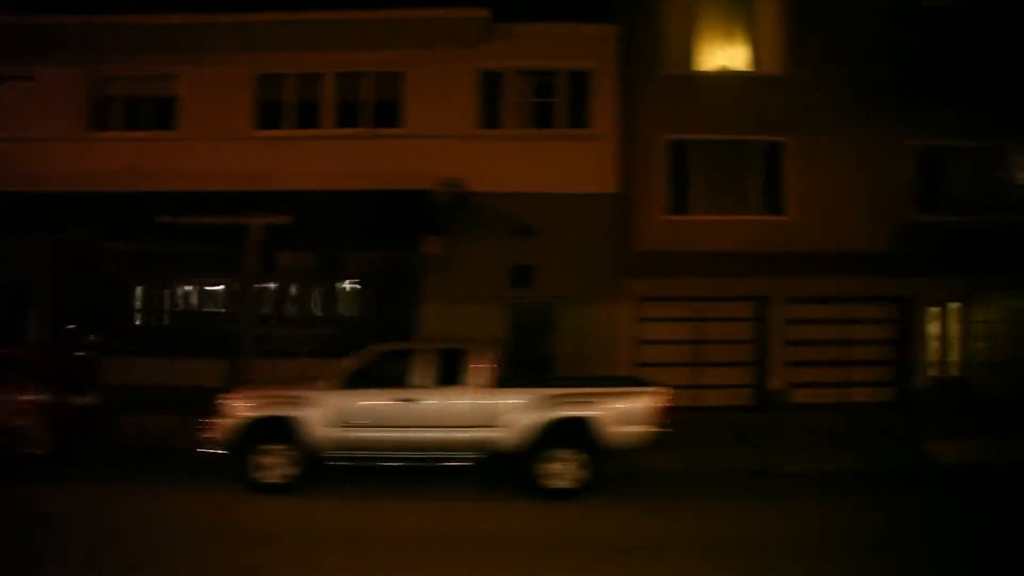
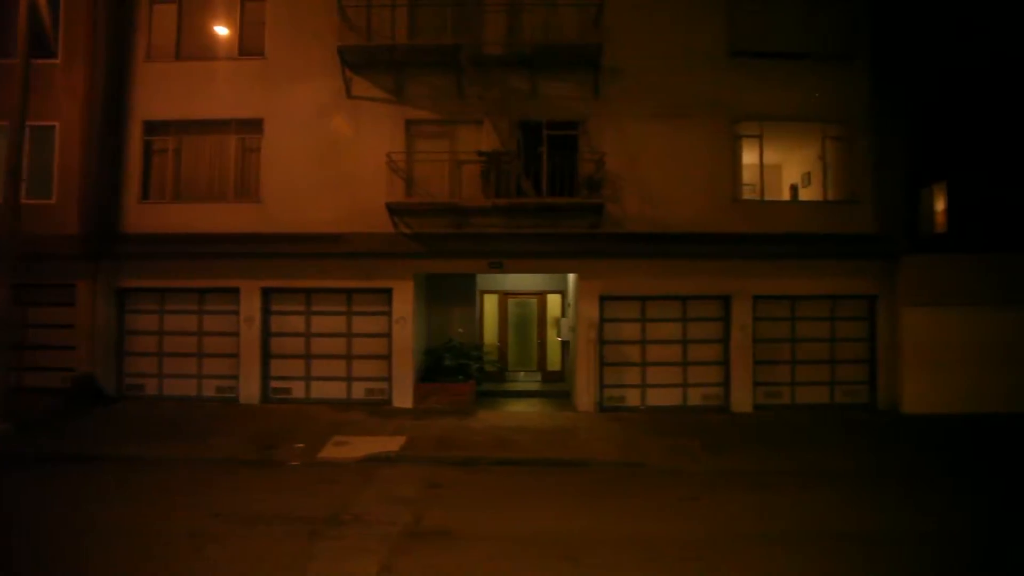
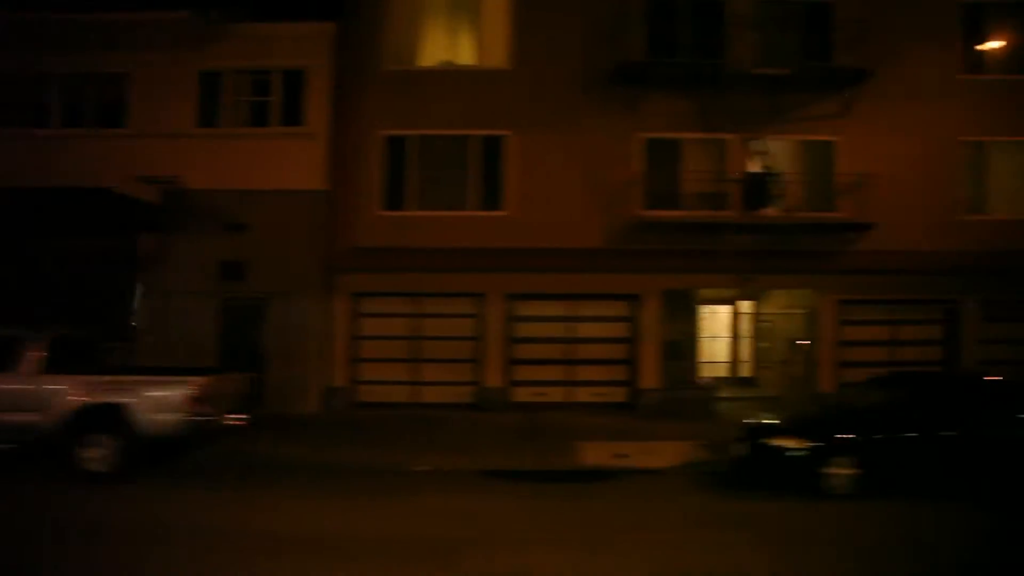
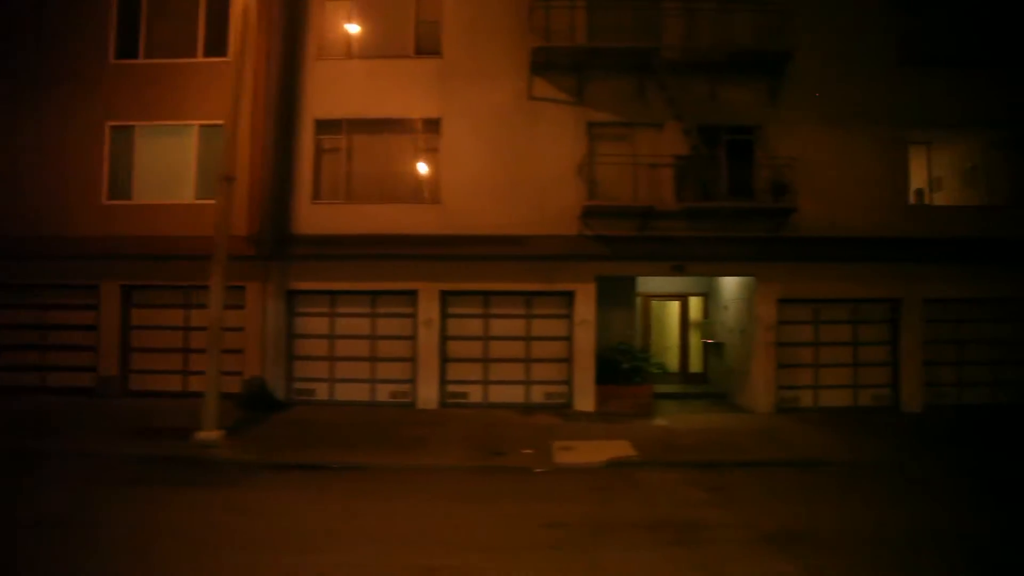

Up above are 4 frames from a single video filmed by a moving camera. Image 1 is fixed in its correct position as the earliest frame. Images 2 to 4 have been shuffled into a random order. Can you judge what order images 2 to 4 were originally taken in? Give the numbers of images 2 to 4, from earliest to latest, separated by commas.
3, 4, 2
